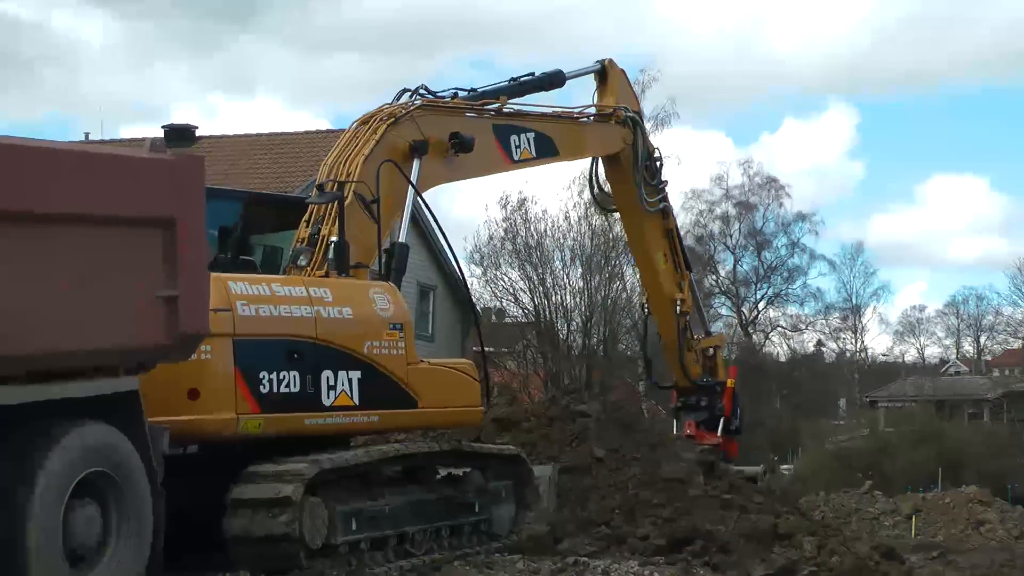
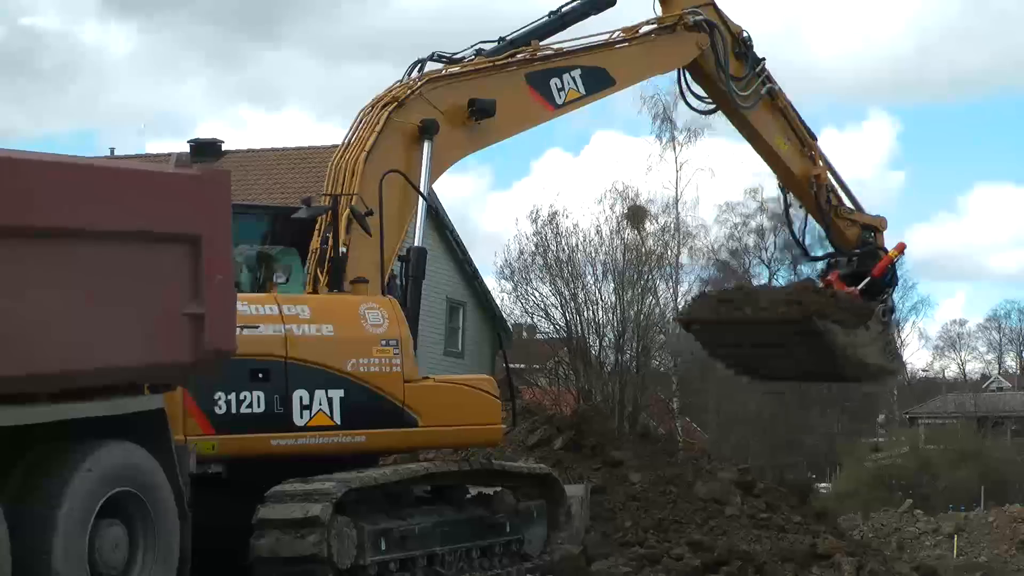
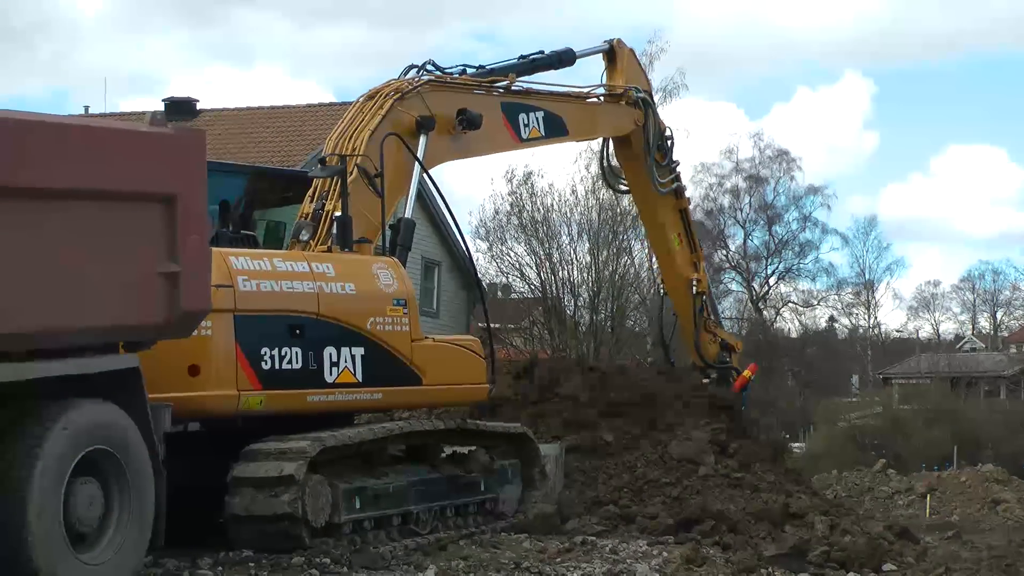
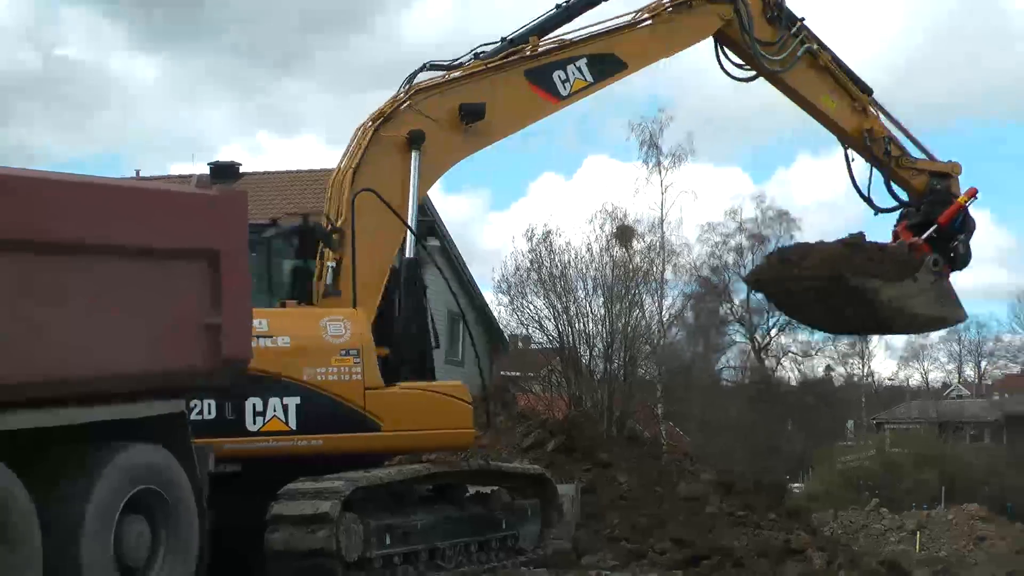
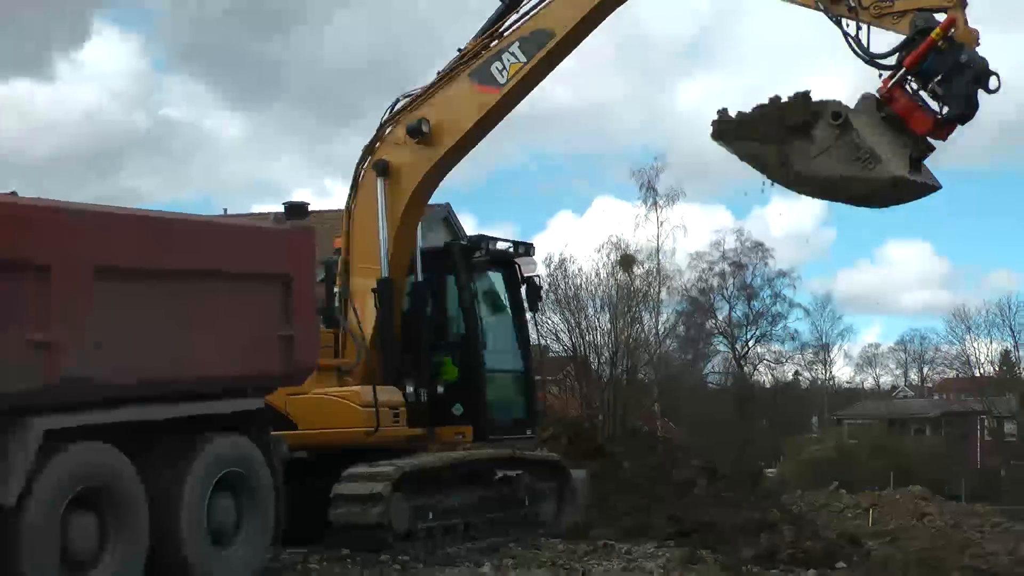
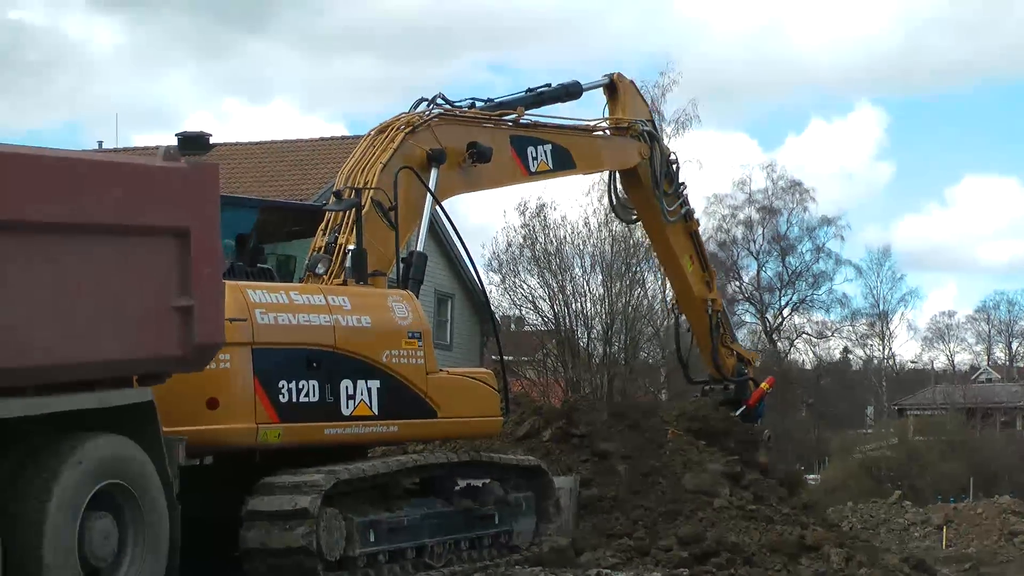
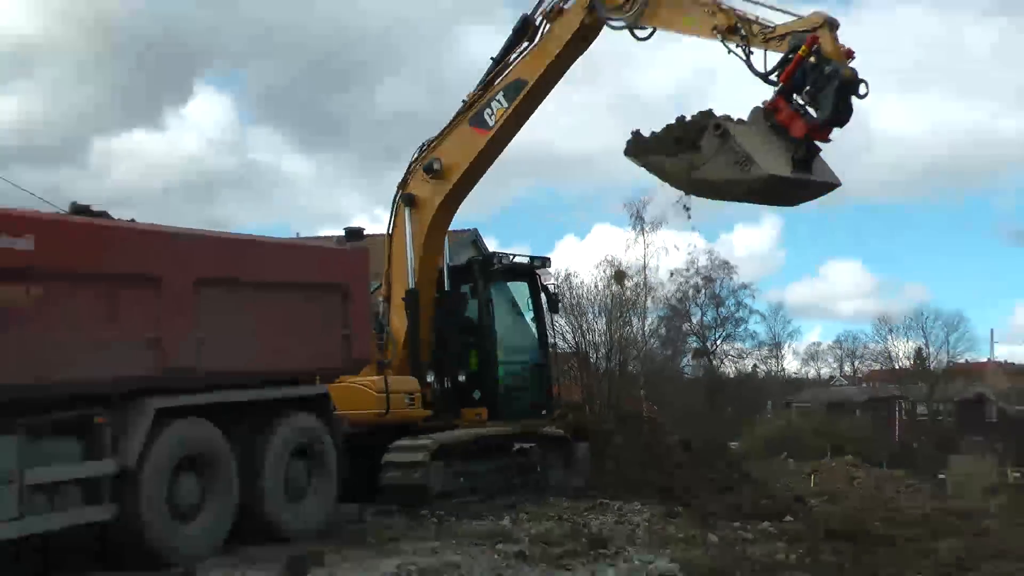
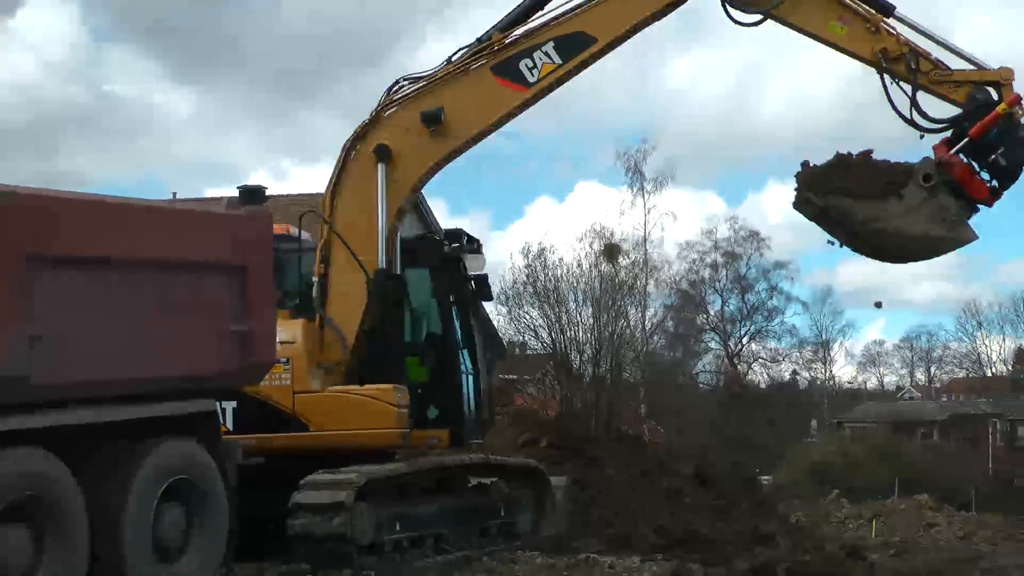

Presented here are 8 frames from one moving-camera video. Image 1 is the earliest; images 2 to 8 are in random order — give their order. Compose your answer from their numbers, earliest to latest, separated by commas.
3, 6, 2, 4, 8, 5, 7
